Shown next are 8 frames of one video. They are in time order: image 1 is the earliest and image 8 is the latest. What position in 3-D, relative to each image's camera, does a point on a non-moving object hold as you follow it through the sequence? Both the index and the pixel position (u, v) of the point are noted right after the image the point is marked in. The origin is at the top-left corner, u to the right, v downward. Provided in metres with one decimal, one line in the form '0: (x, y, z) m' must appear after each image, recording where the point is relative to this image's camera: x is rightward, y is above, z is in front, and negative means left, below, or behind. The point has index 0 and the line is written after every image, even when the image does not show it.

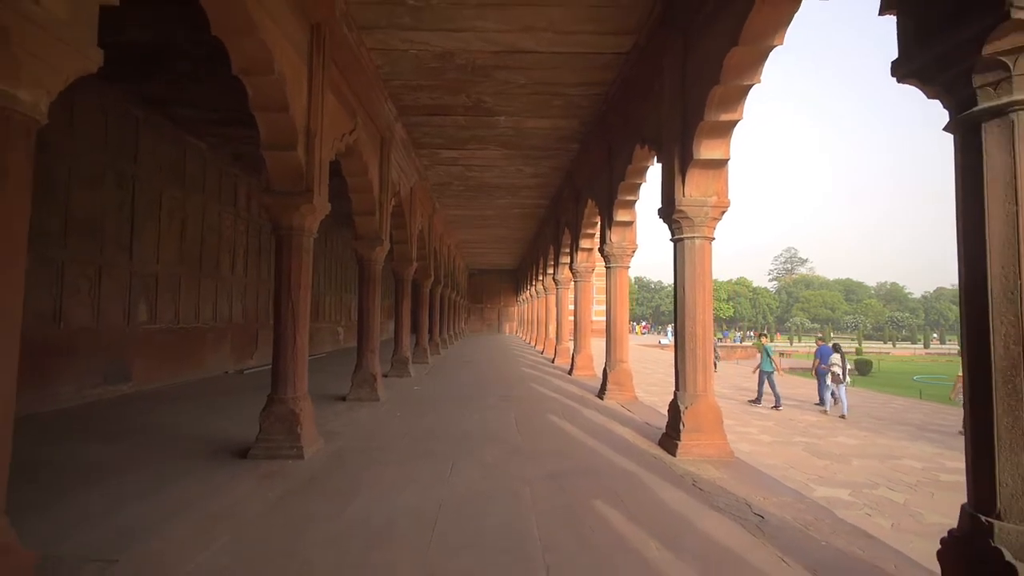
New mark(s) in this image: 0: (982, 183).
0: (+1.5, +0.3, +1.9) m
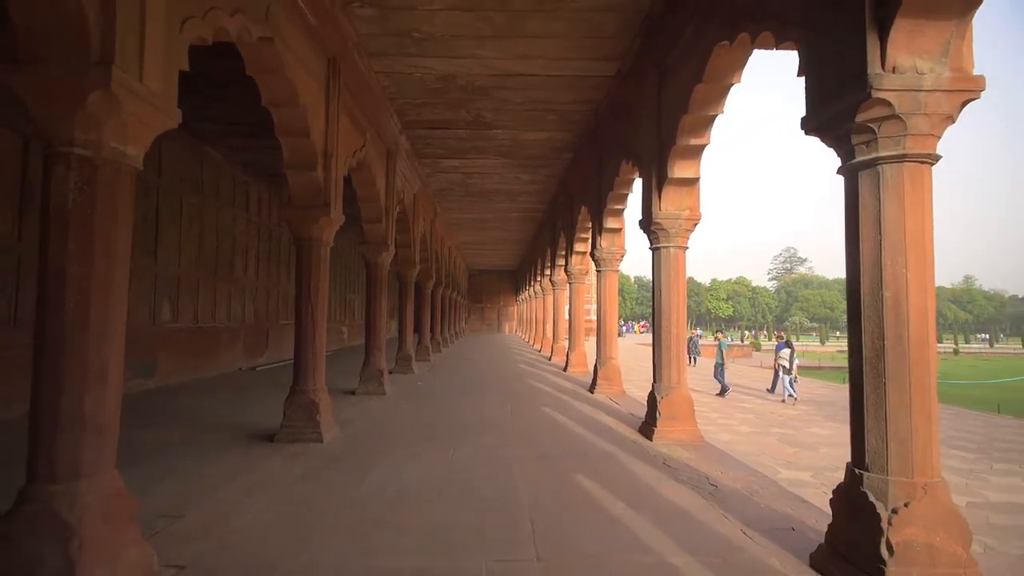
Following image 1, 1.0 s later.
0: (+1.5, +0.3, +2.5) m
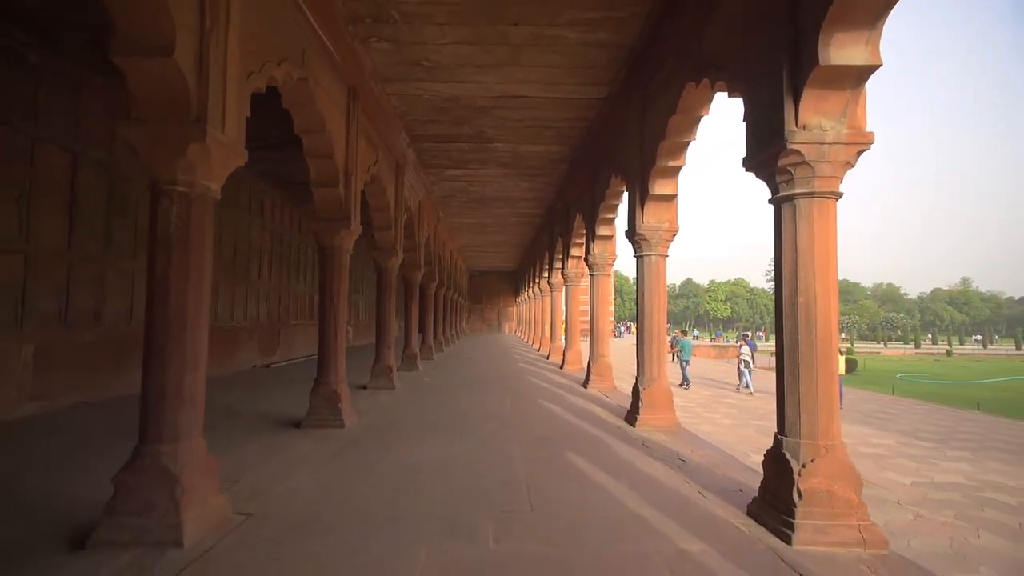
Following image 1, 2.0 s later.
0: (+1.5, +0.3, +3.2) m
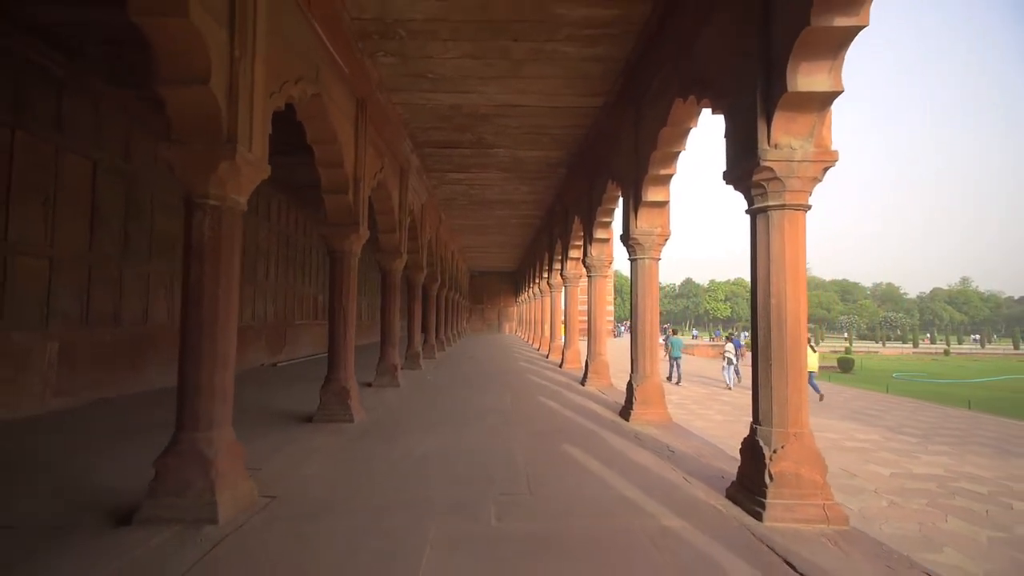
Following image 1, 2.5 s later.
0: (+1.5, +0.3, +3.5) m
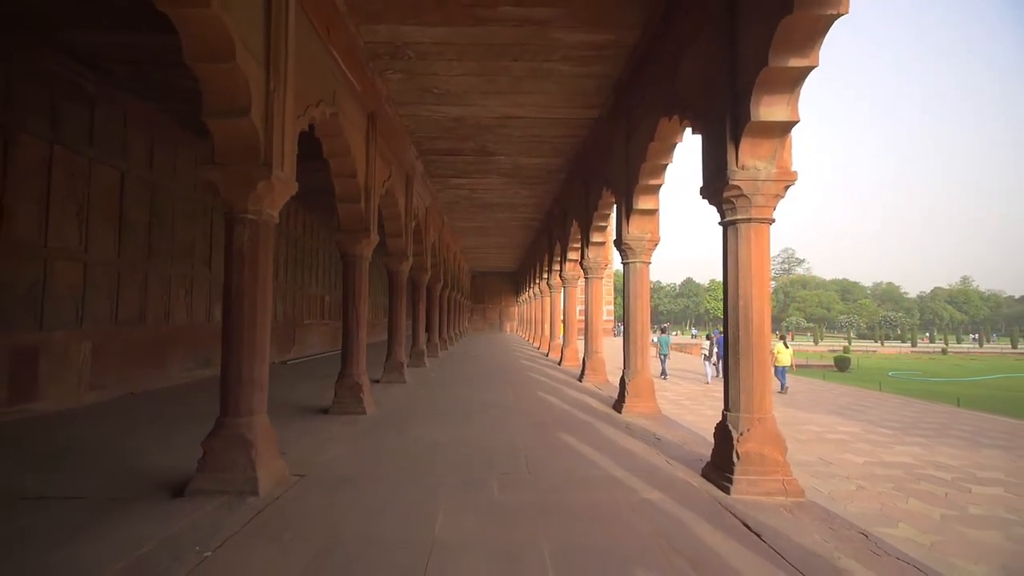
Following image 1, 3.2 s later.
0: (+1.5, +0.2, +4.0) m
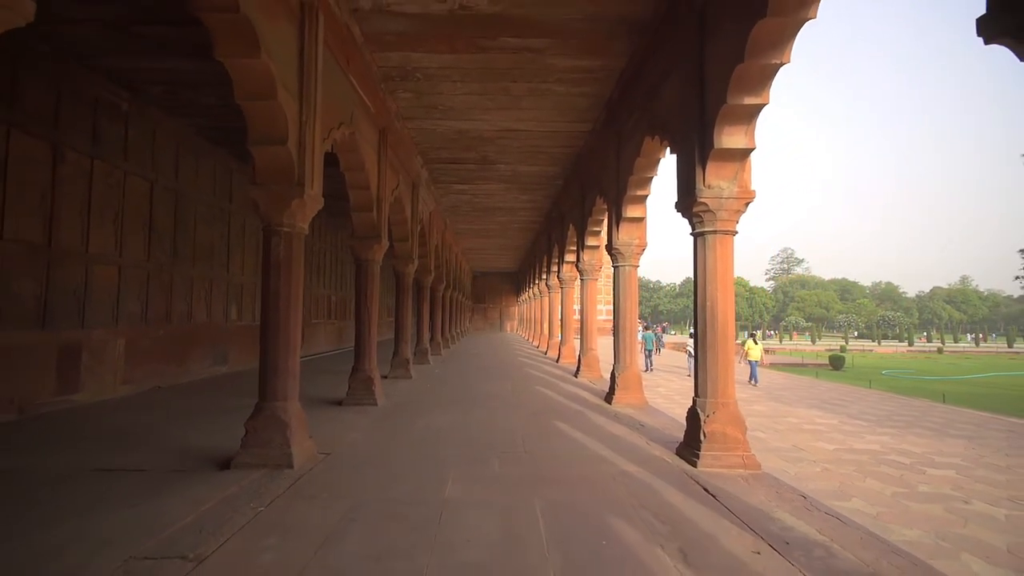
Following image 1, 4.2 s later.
0: (+1.5, +0.2, +4.6) m
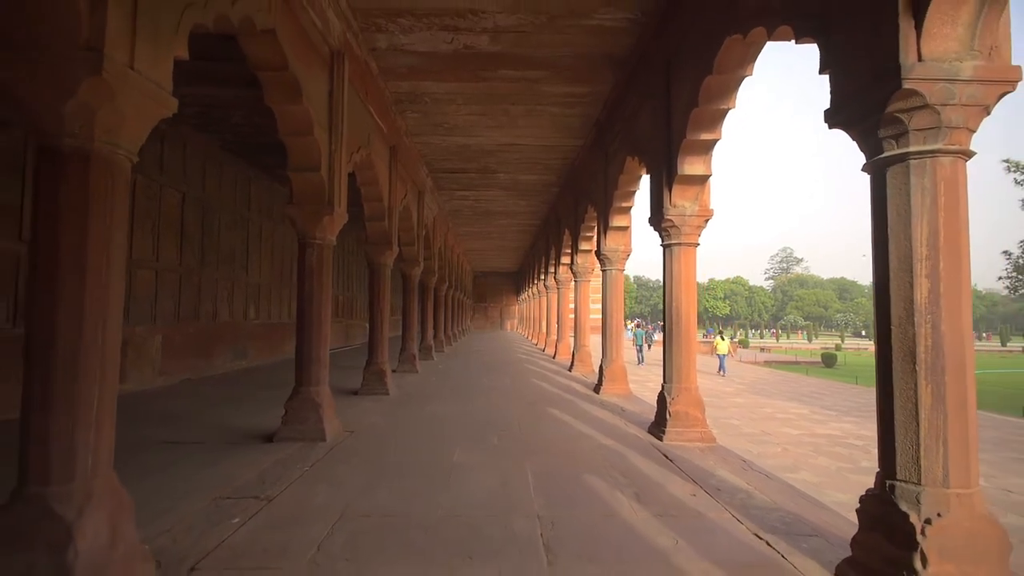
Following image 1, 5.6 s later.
0: (+1.4, +0.2, +5.5) m
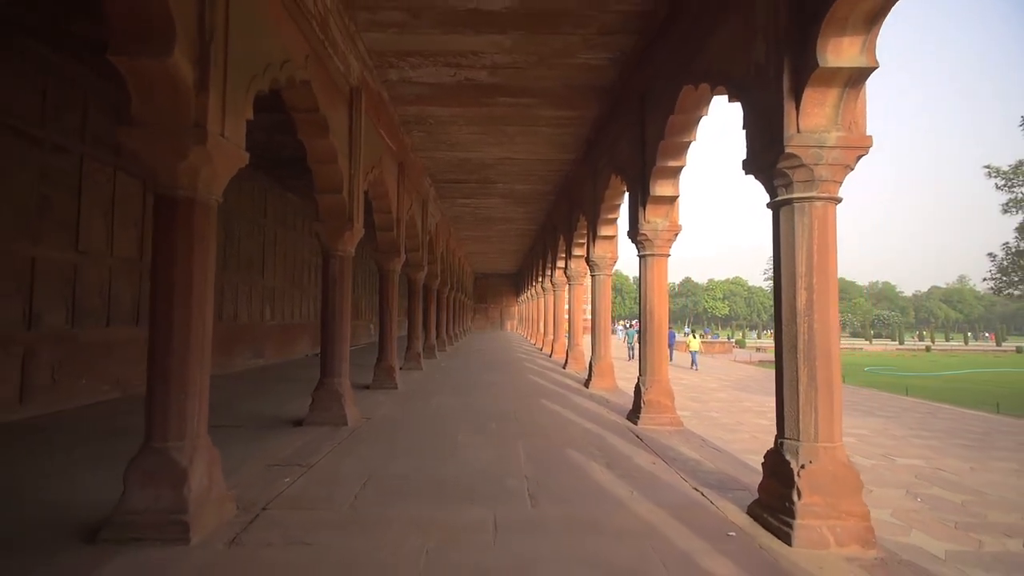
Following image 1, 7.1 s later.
0: (+1.4, +0.1, +6.3) m
